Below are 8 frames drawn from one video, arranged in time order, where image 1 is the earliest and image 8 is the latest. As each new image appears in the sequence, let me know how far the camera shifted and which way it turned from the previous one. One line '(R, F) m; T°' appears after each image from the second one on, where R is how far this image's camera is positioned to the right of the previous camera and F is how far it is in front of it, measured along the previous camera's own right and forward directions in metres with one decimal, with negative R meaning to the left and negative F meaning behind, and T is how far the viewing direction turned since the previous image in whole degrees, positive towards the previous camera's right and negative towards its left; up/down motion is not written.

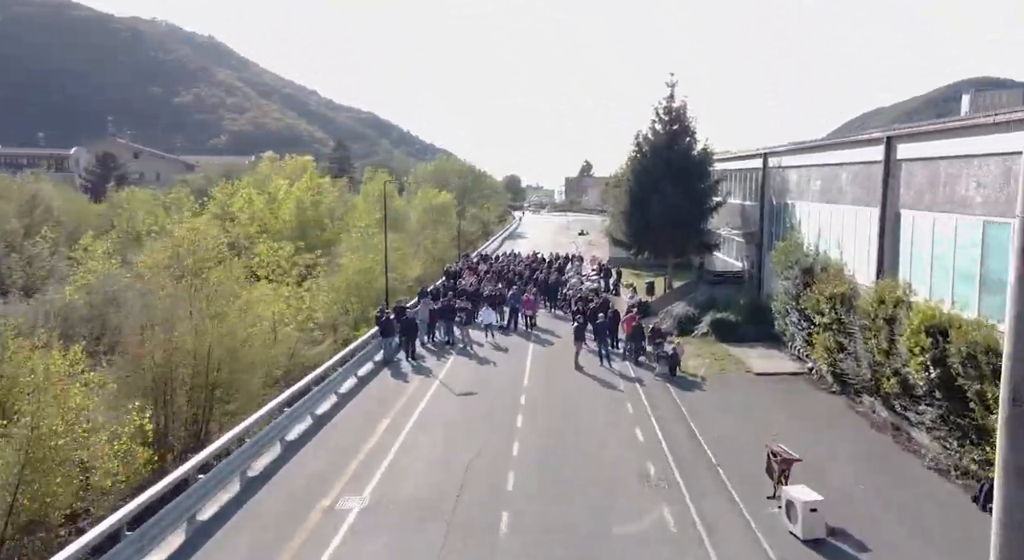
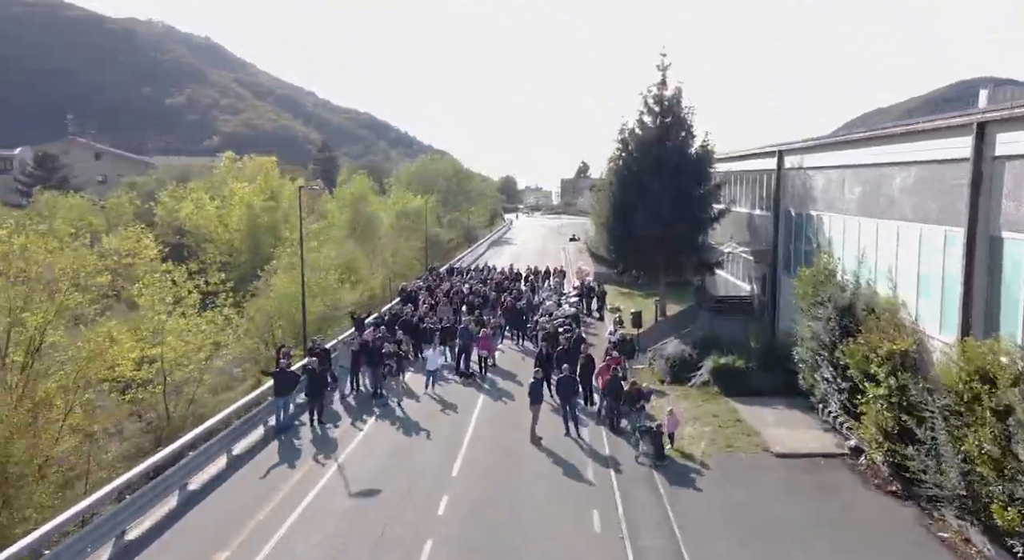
(+1.6, +5.7) m; 0°
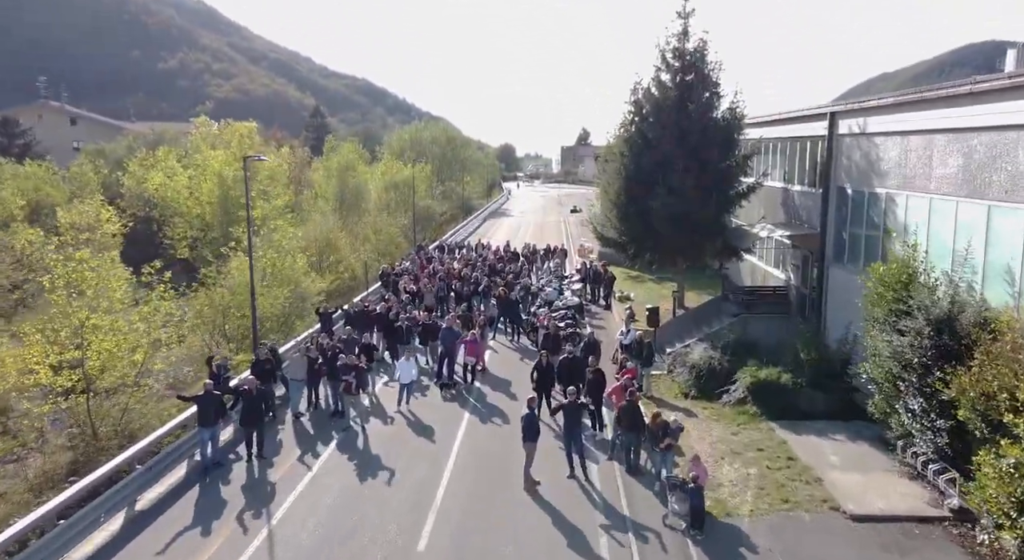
(+0.2, +3.9) m; 0°
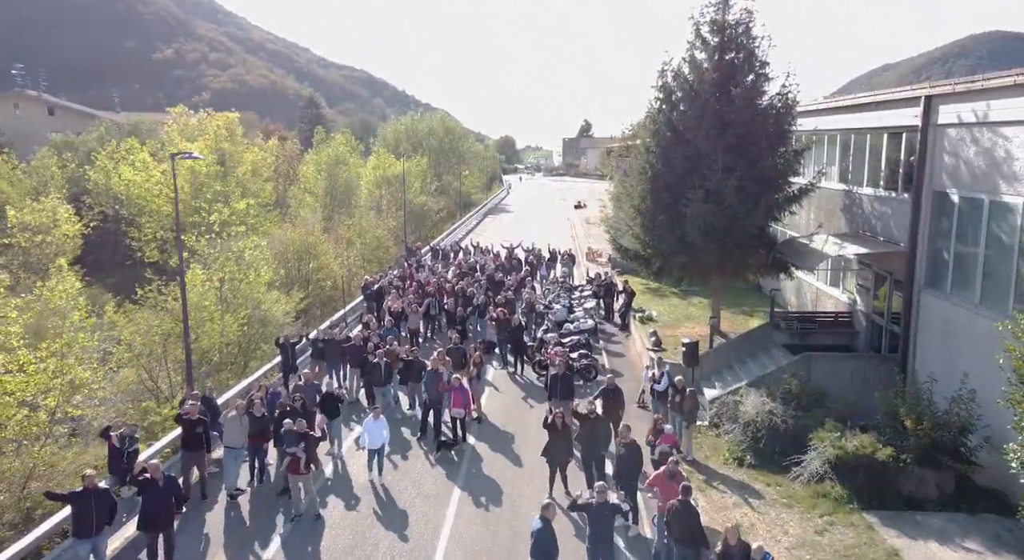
(-0.1, +4.0) m; 0°
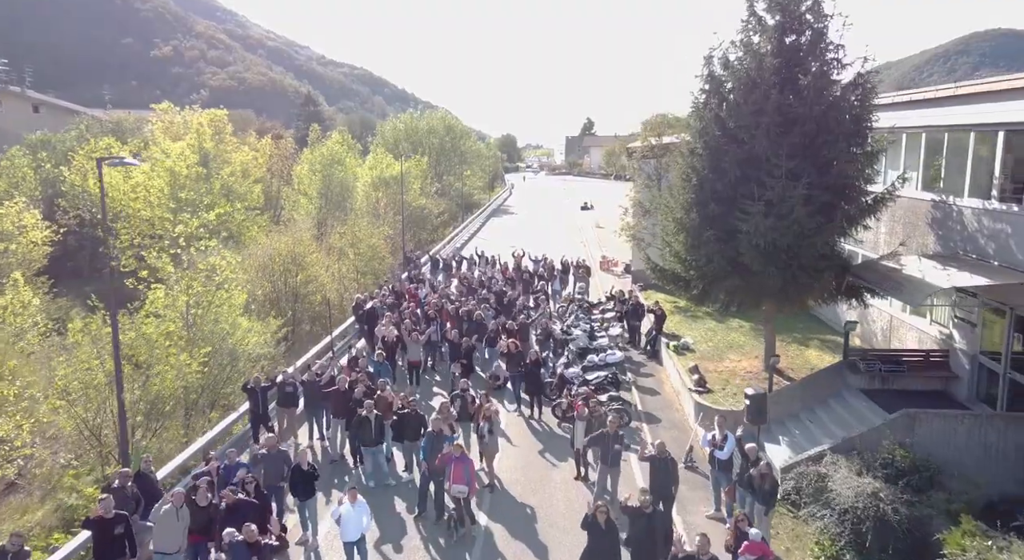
(-0.4, +3.3) m; 0°
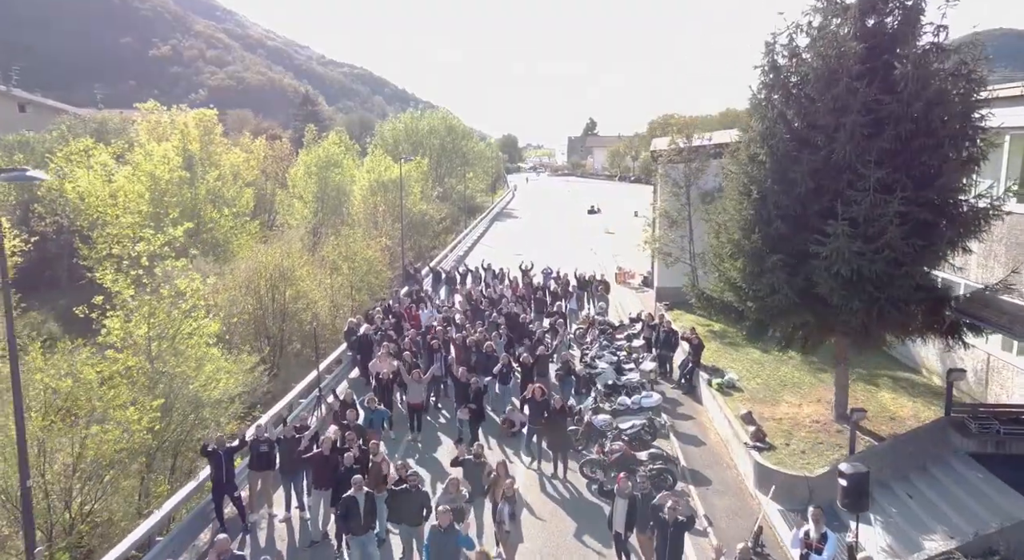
(-0.4, +2.9) m; 0°
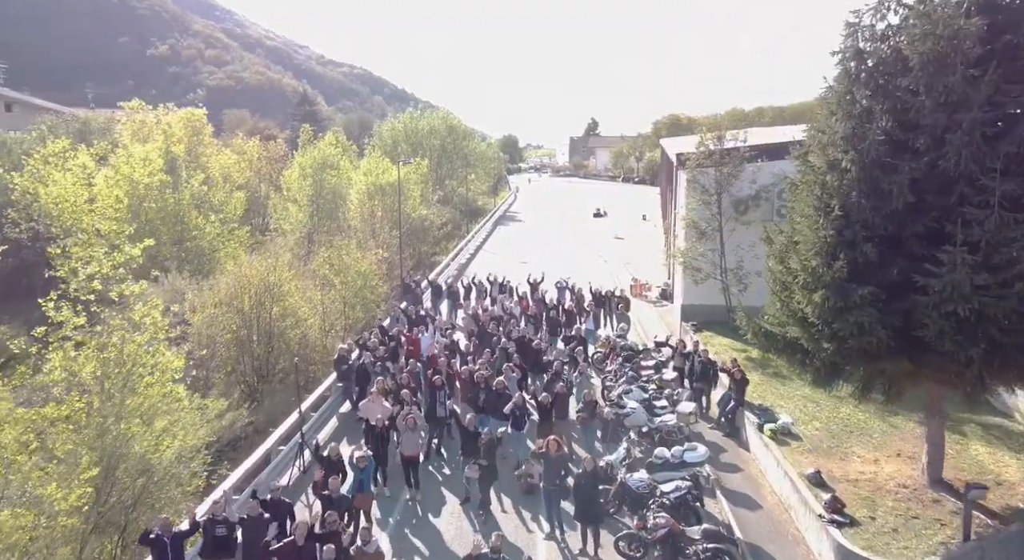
(-0.3, +2.6) m; 0°
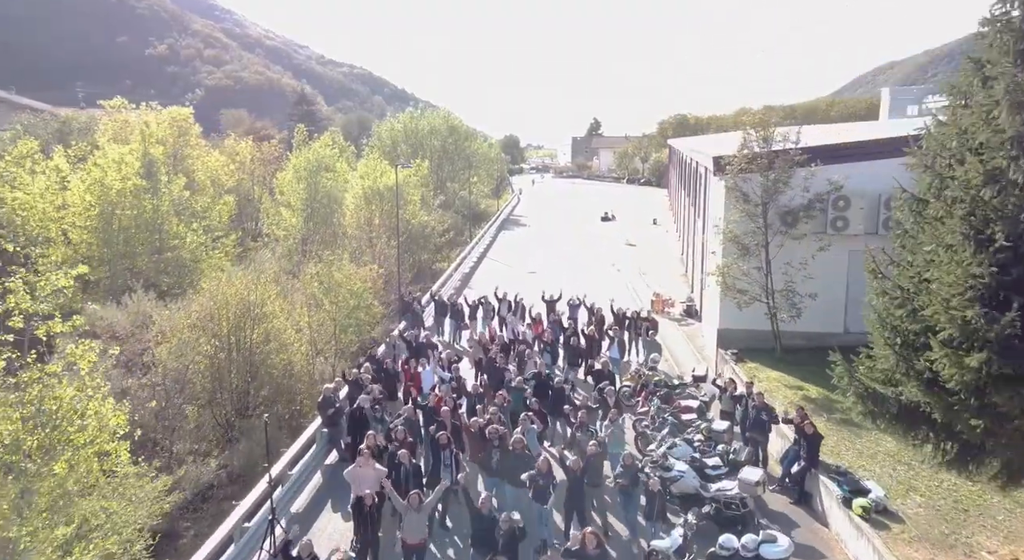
(-0.4, +3.0) m; 0°
